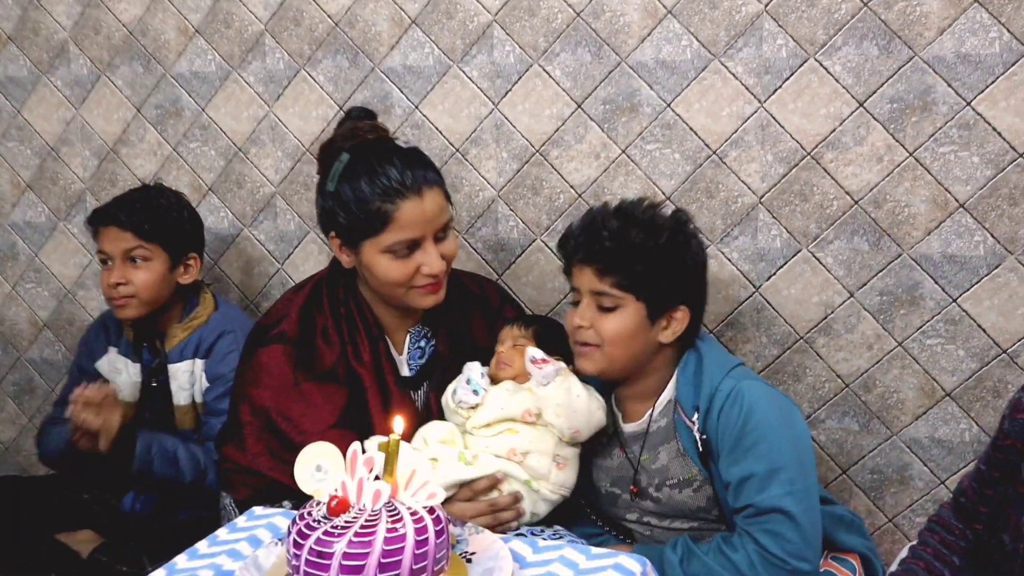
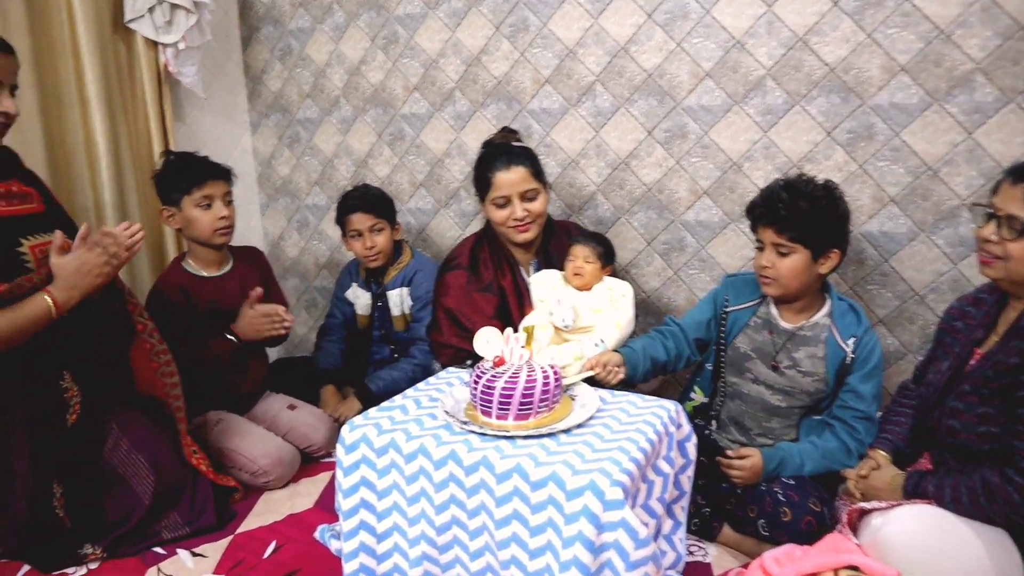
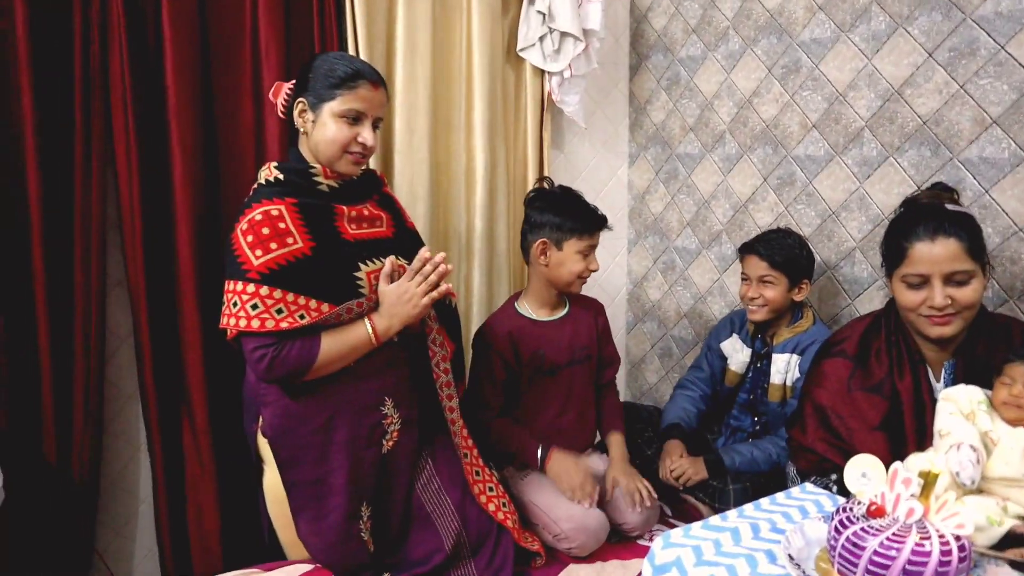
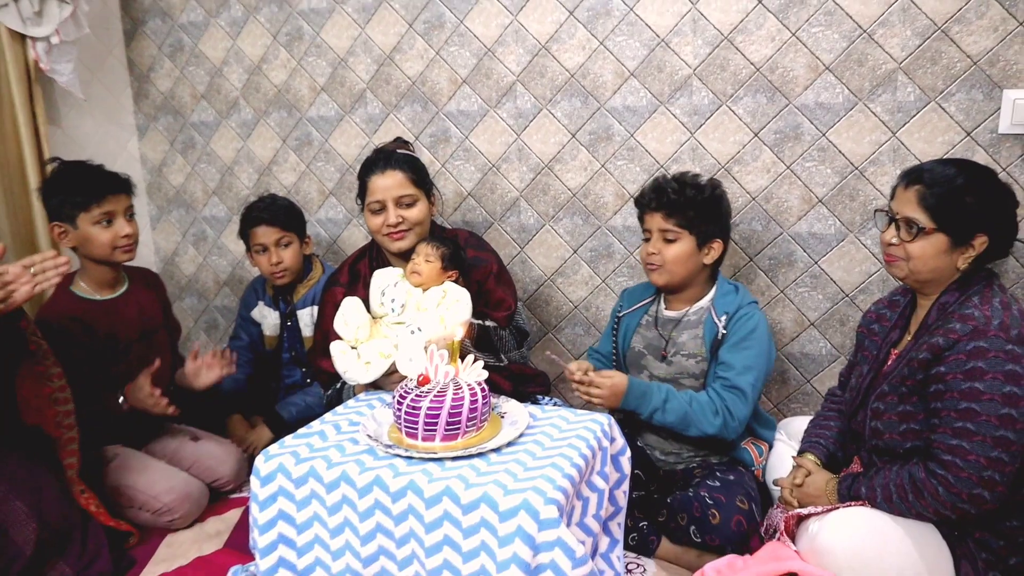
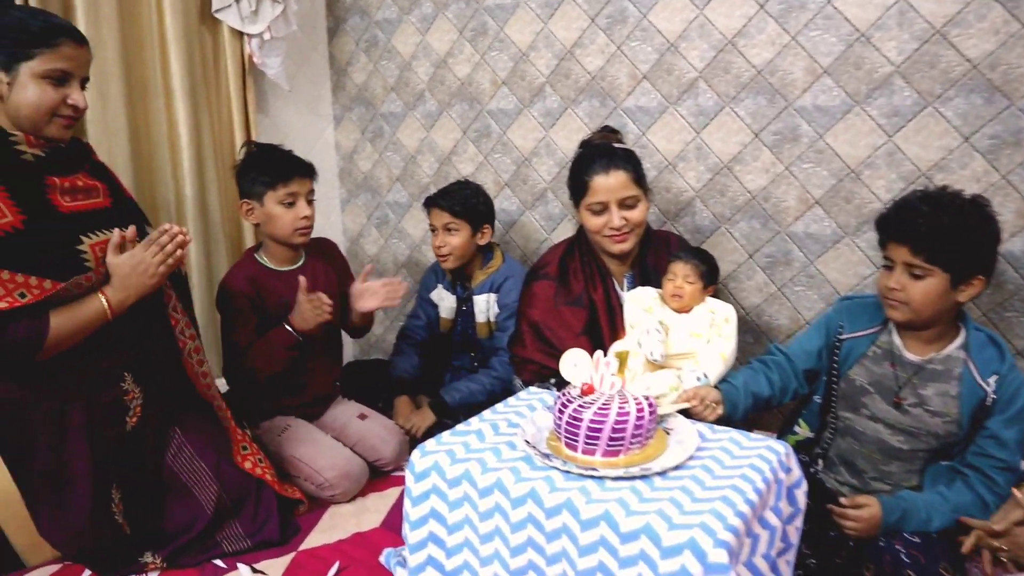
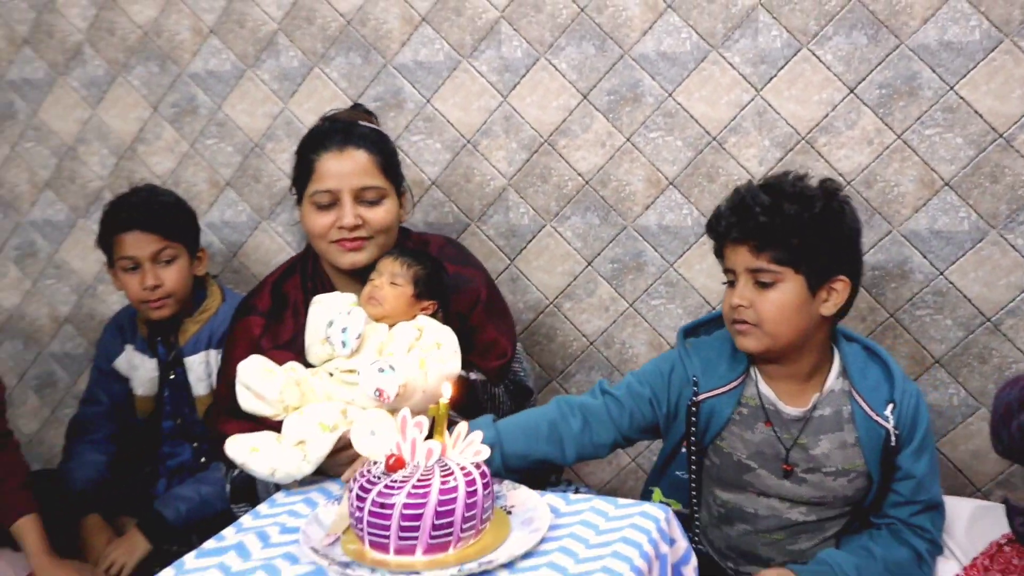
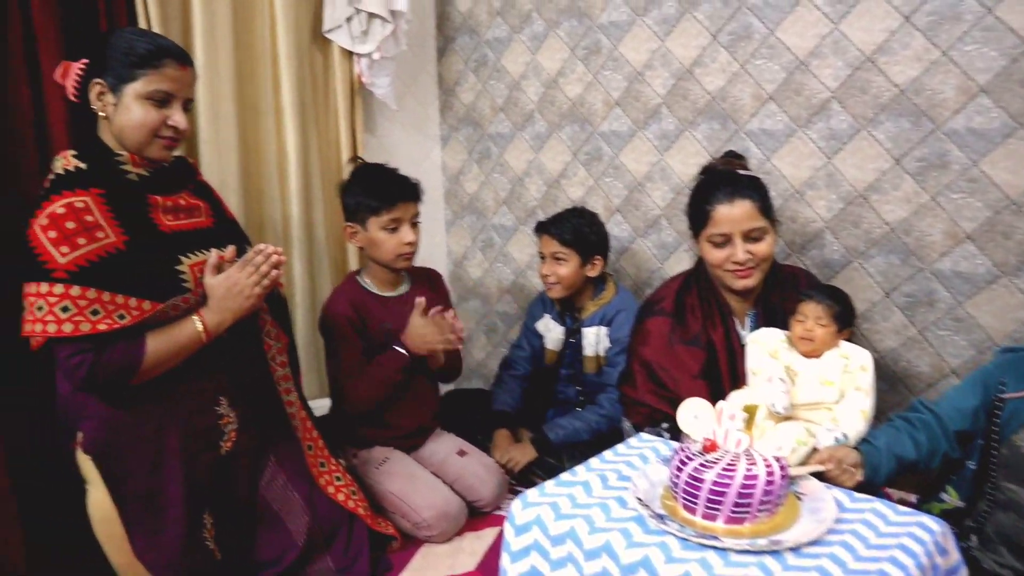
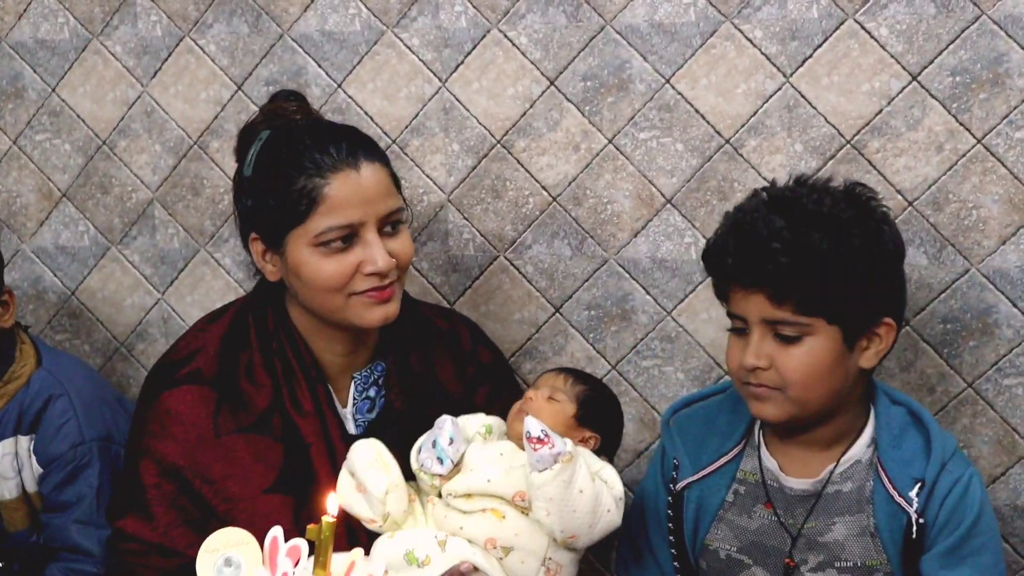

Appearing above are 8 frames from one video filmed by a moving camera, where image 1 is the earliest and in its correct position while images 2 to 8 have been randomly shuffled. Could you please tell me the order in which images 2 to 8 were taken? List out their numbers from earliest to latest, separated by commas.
8, 6, 4, 2, 5, 7, 3
